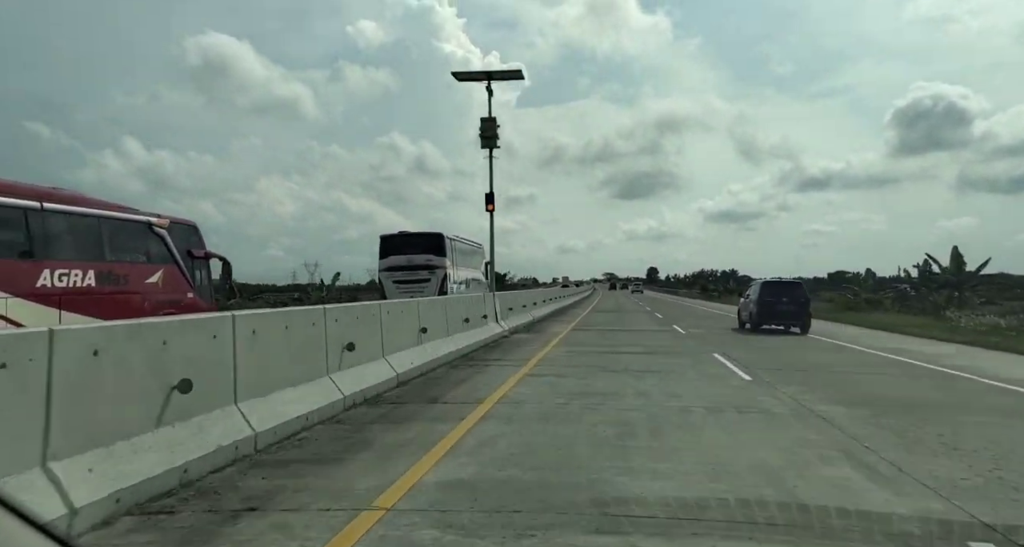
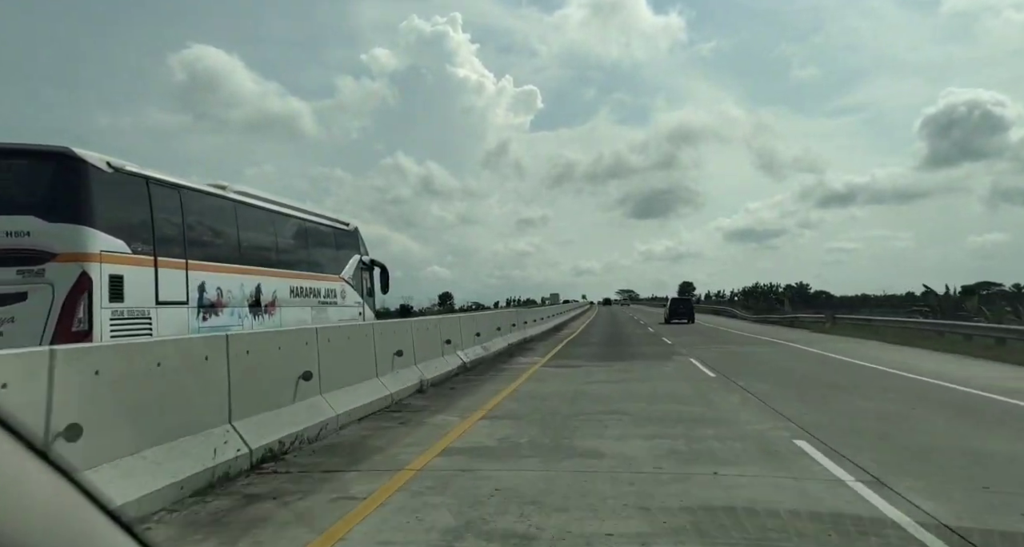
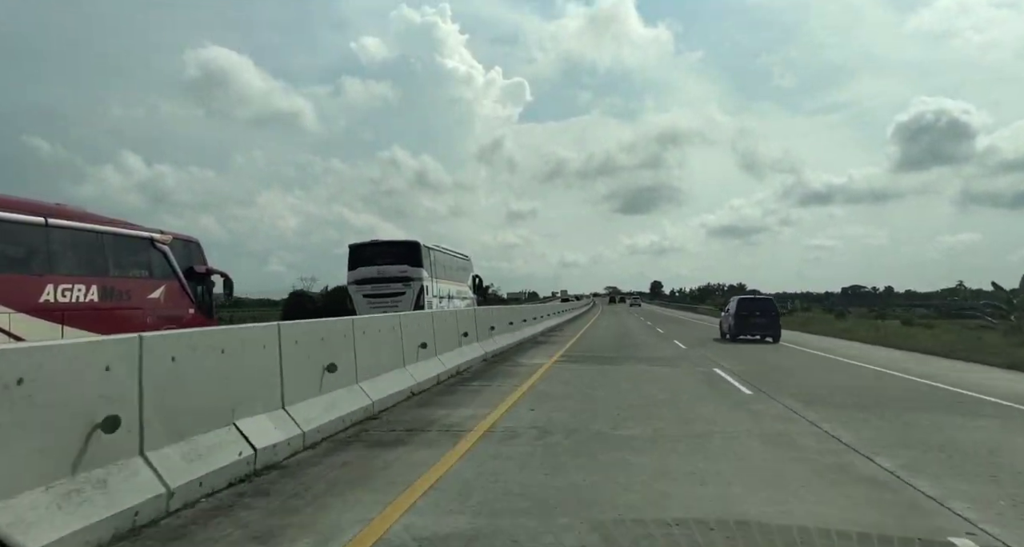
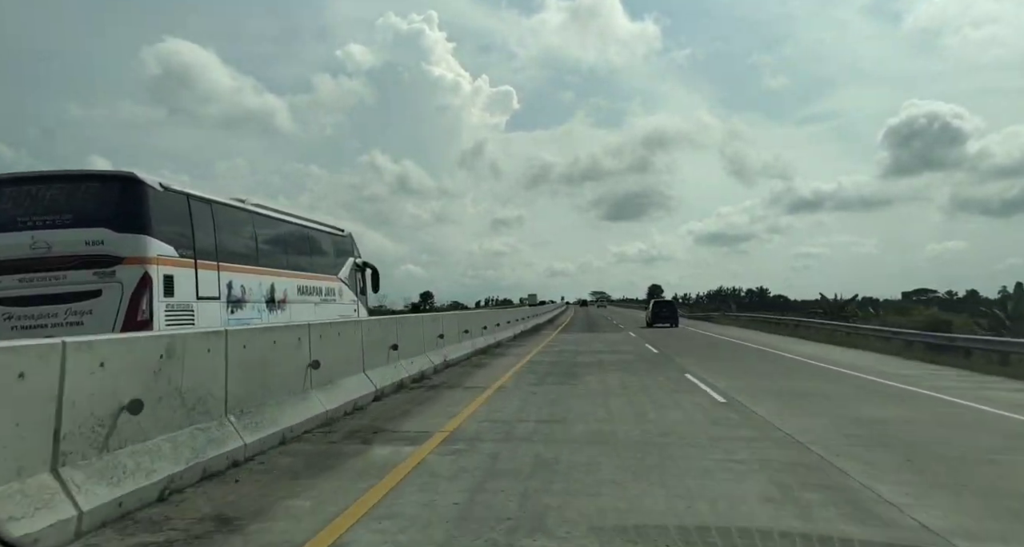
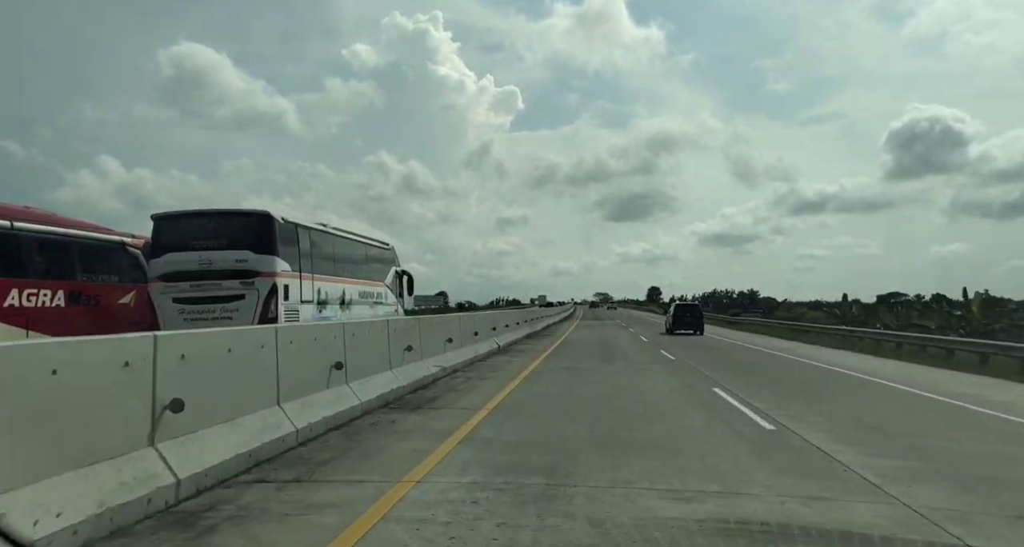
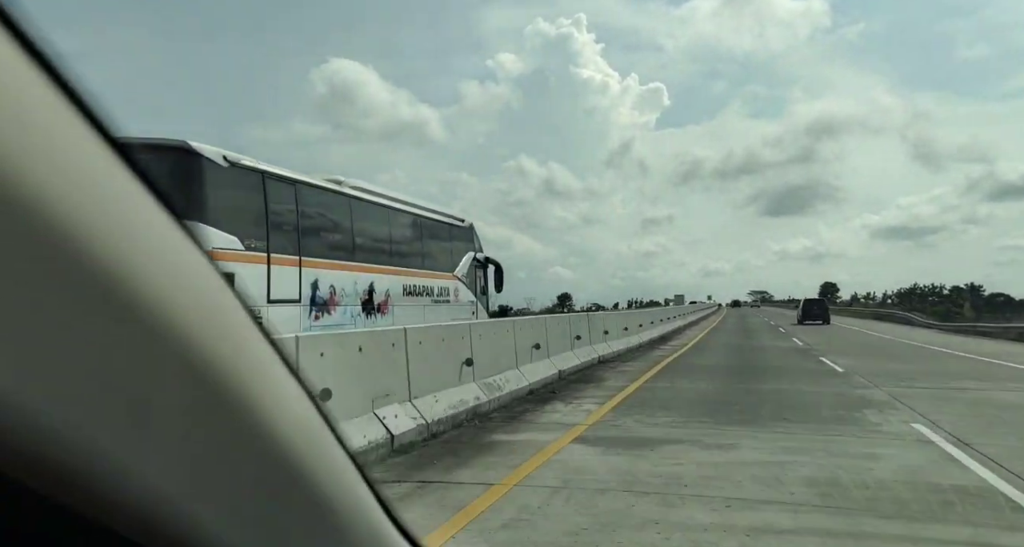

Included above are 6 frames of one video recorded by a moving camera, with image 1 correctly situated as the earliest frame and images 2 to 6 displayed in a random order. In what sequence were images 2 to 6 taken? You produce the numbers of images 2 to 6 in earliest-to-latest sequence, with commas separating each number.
3, 5, 4, 2, 6
